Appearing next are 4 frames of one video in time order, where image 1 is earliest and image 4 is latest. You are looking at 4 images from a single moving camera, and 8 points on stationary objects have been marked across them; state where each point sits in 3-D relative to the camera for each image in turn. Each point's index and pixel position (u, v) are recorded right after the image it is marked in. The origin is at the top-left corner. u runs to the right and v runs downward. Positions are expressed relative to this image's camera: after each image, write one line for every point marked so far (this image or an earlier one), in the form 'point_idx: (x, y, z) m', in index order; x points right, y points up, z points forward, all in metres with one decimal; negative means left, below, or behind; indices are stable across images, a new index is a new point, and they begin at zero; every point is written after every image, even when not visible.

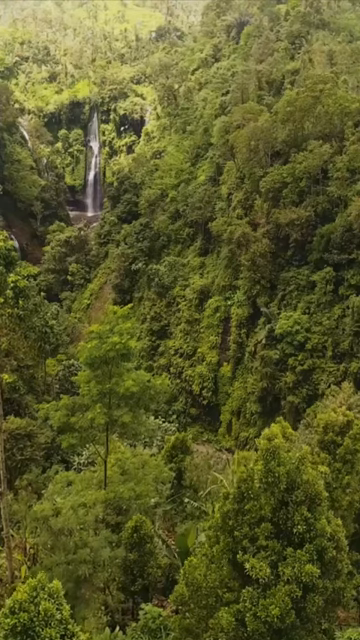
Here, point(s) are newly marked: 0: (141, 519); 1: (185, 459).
0: (-0.7, -3.7, +11.6) m
1: (+0.1, -3.9, +17.5) m
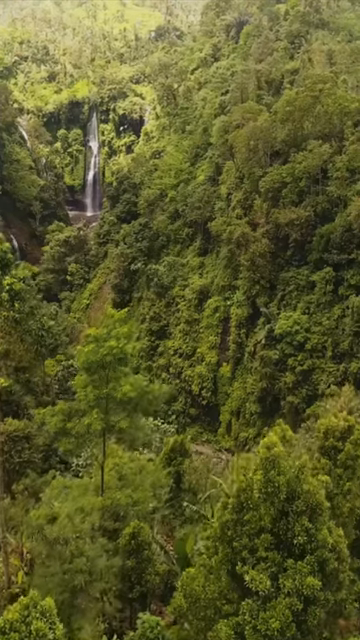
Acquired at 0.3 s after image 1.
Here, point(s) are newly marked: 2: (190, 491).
0: (-0.8, -3.8, +11.5) m
1: (+0.1, -3.9, +17.3) m
2: (+0.3, -4.6, +17.0) m
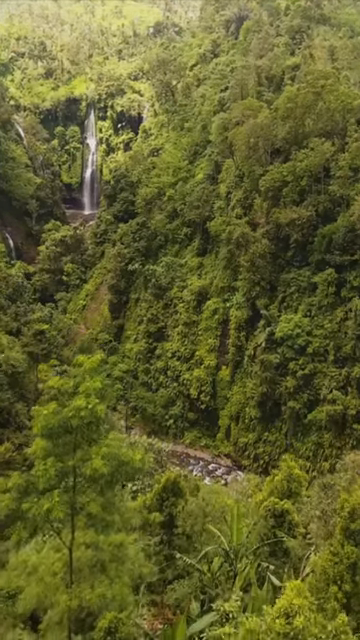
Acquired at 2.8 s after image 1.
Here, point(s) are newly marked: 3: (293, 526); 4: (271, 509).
0: (-0.9, -4.4, +9.4) m
1: (-0.1, -4.5, +15.3) m
2: (+0.1, -5.2, +15.0) m
3: (+2.6, -4.8, +14.2) m
4: (+2.1, -4.4, +14.5) m
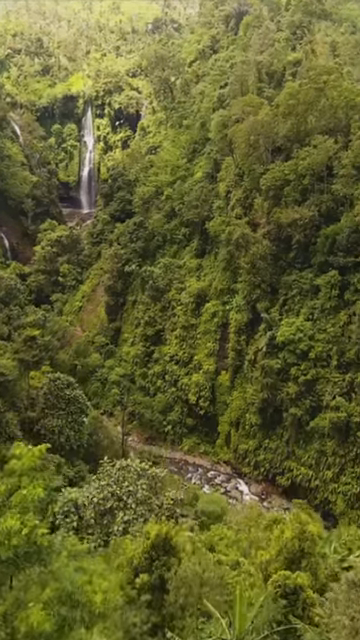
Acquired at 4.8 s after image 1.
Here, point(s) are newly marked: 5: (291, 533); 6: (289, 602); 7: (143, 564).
0: (-1.1, -5.0, +7.0) m
1: (-0.2, -5.1, +12.8) m
2: (-0.1, -5.8, +12.5) m
3: (+2.4, -5.3, +11.8) m
4: (+1.9, -5.0, +12.0) m
5: (+2.4, -4.6, +13.7) m
6: (+2.1, -5.3, +11.9) m
7: (-0.8, -5.1, +13.1) m
